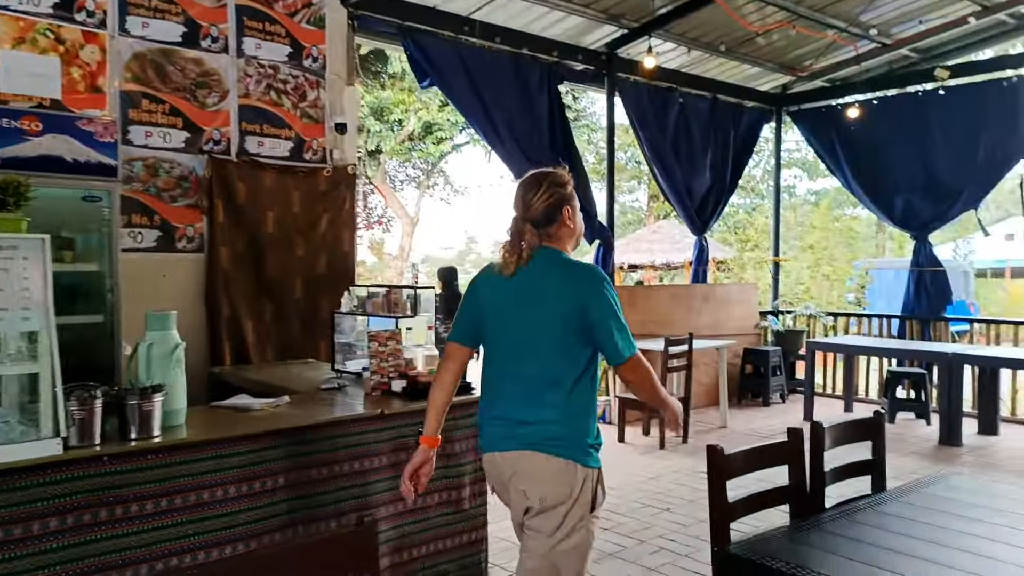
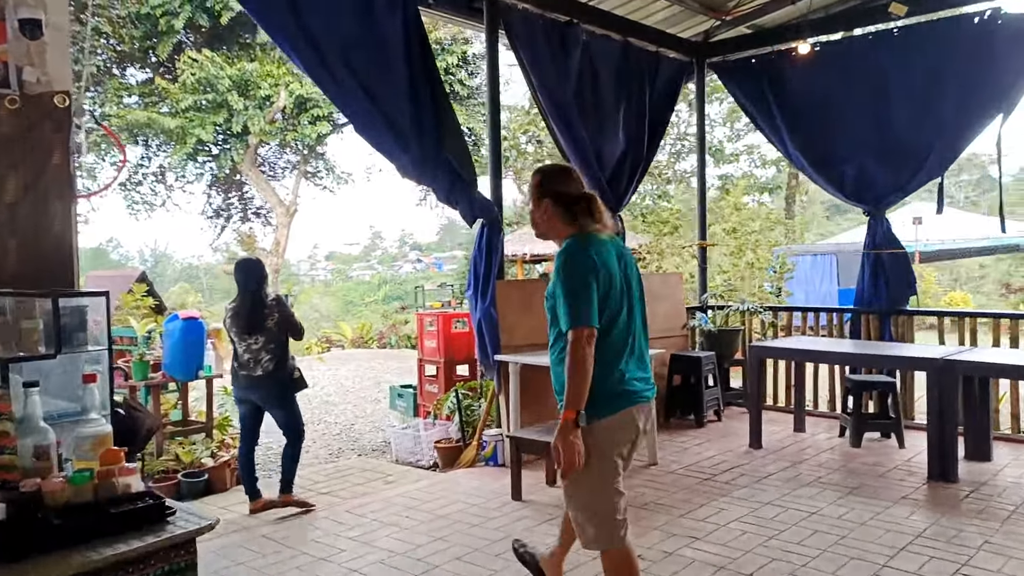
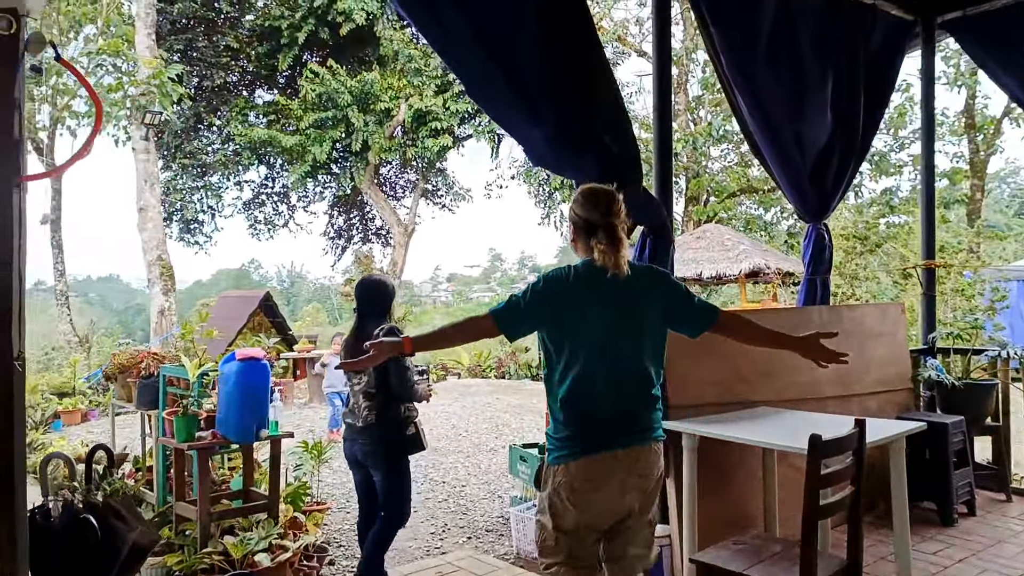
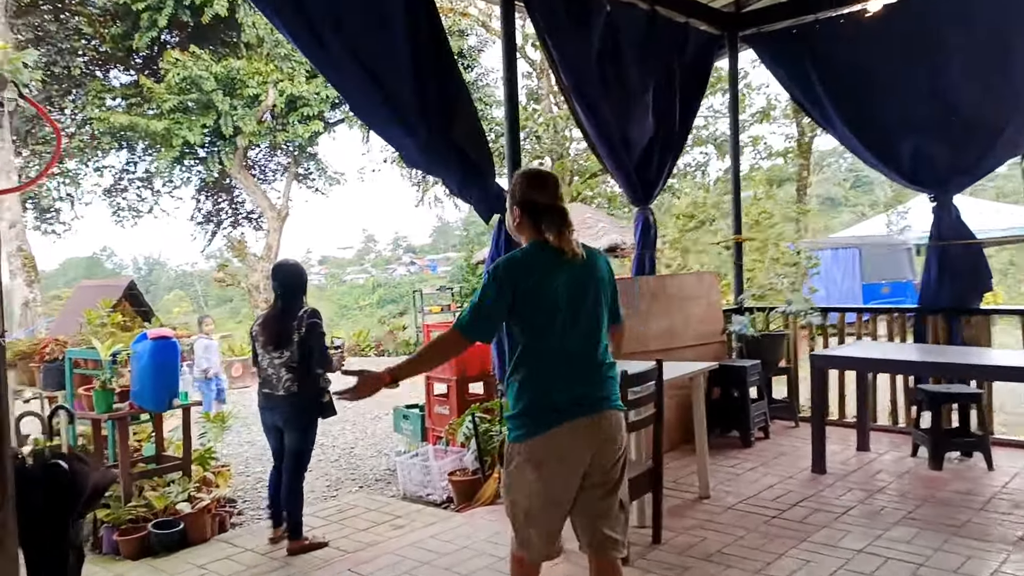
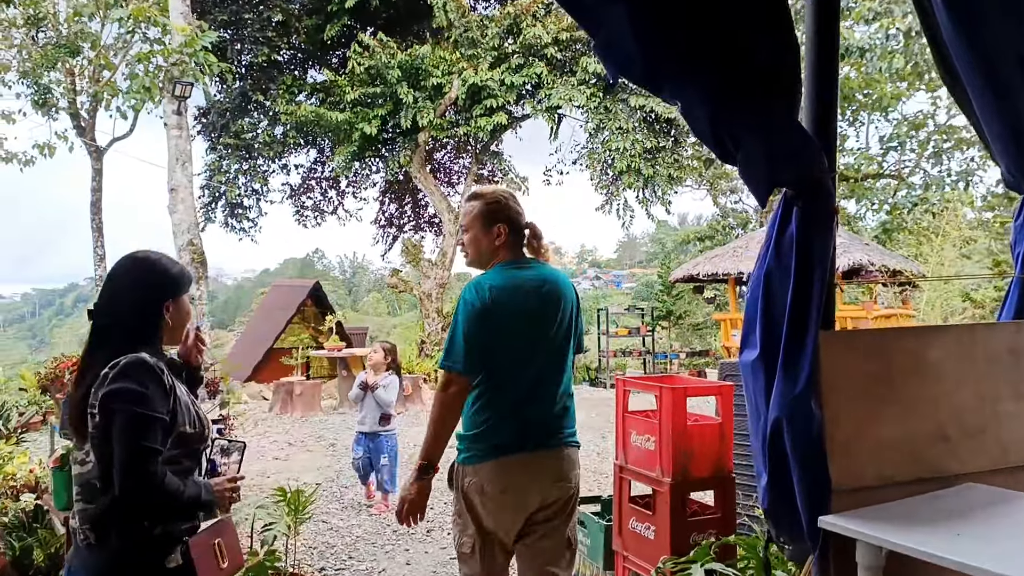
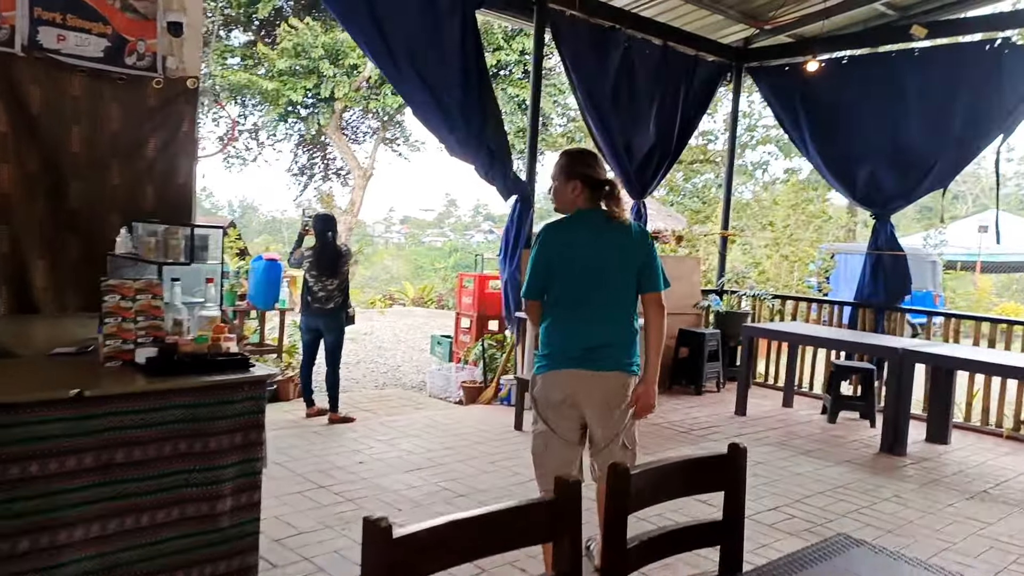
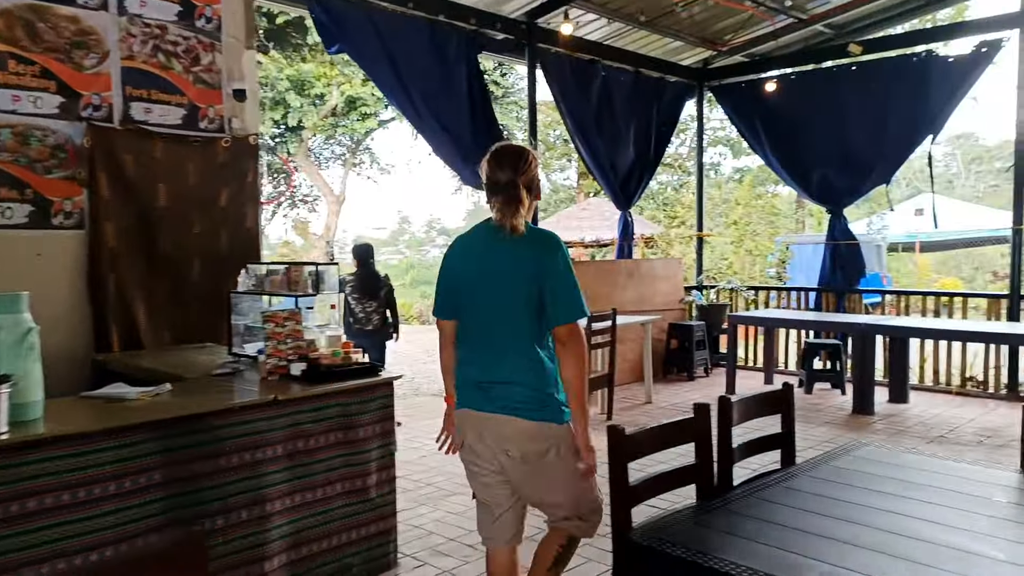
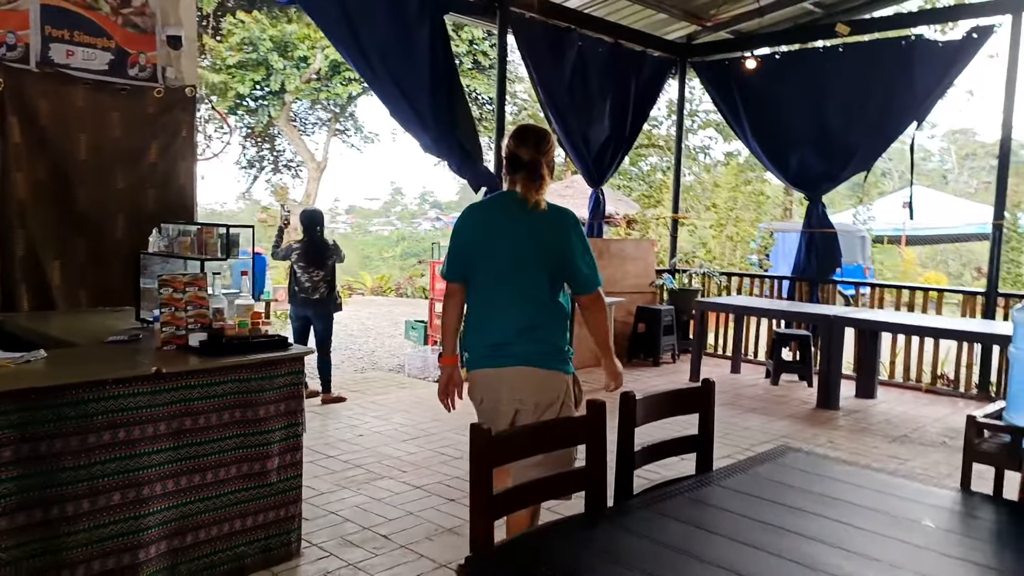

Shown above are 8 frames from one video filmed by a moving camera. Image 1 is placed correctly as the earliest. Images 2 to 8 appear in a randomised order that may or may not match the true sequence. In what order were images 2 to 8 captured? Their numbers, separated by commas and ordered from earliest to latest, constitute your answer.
7, 8, 6, 2, 4, 3, 5
